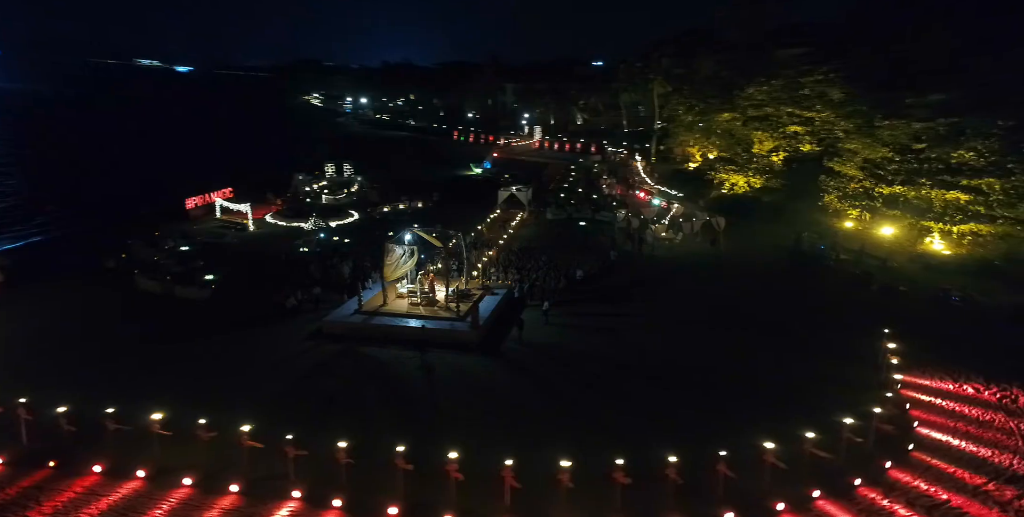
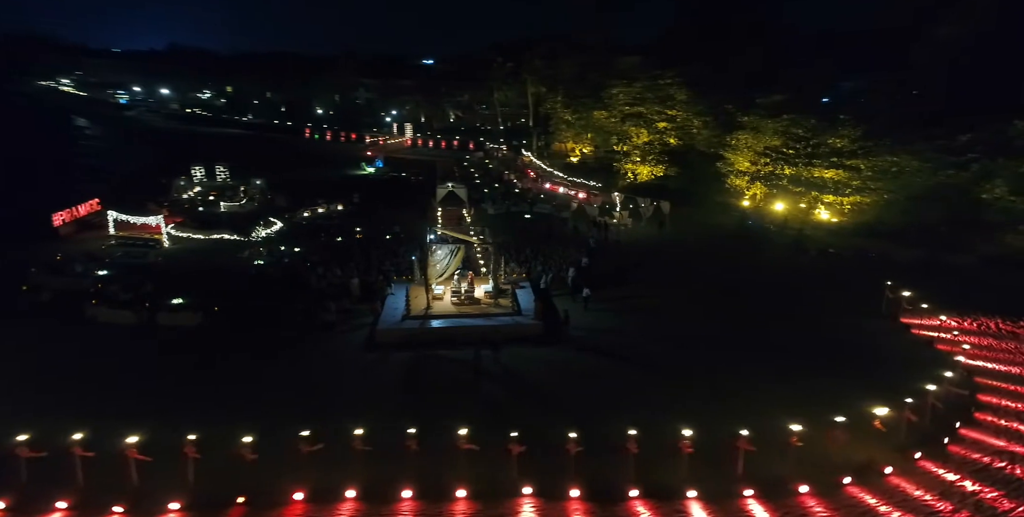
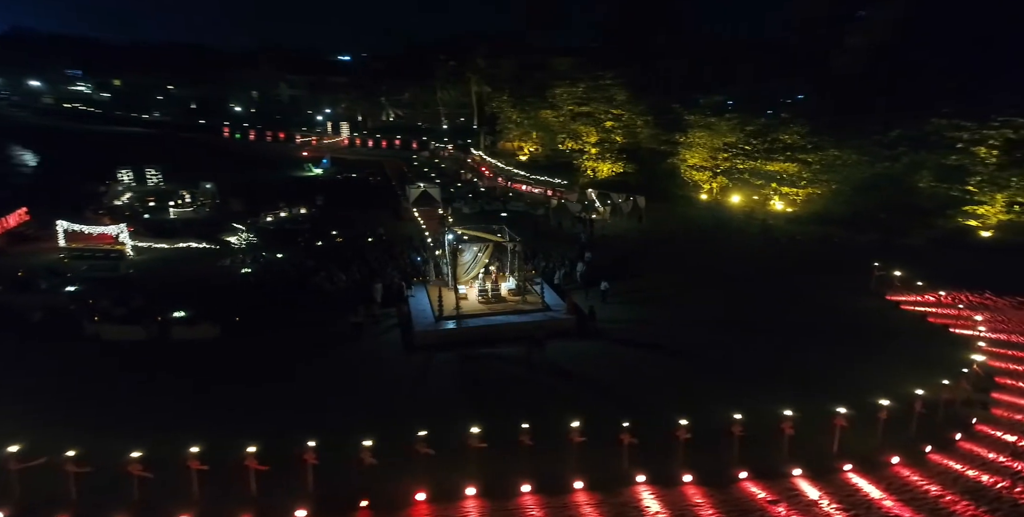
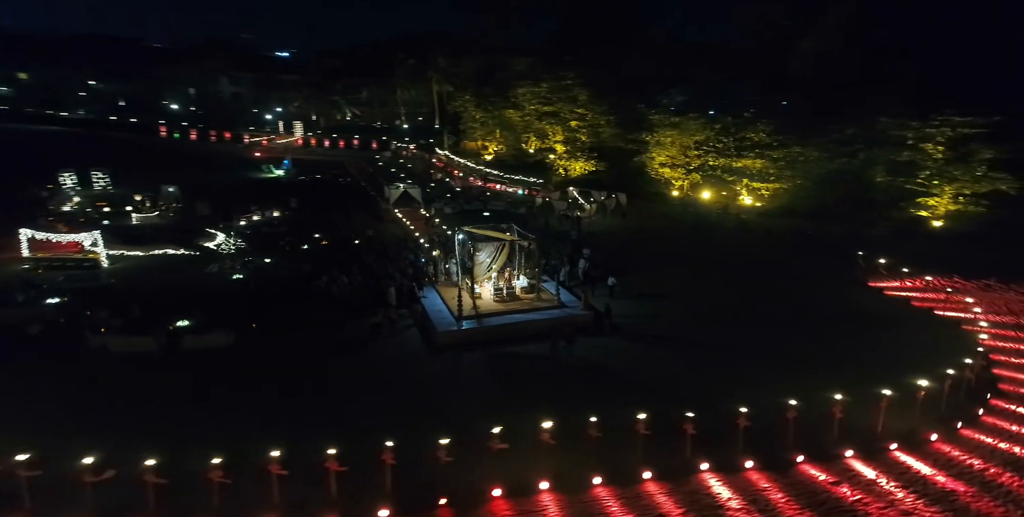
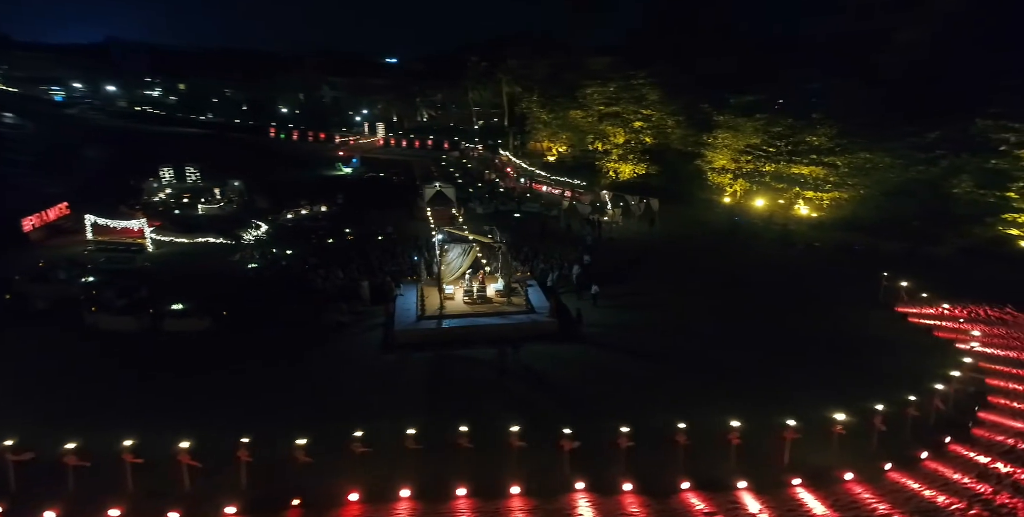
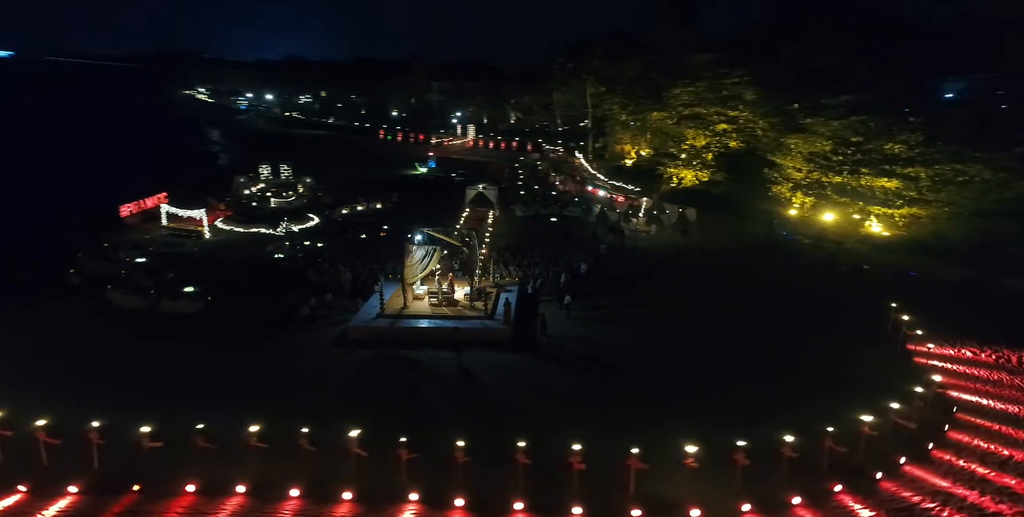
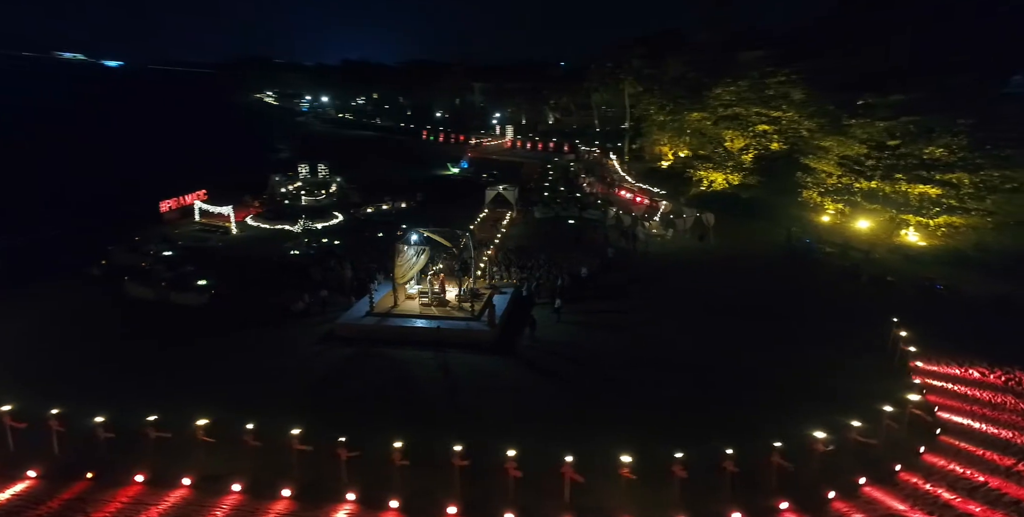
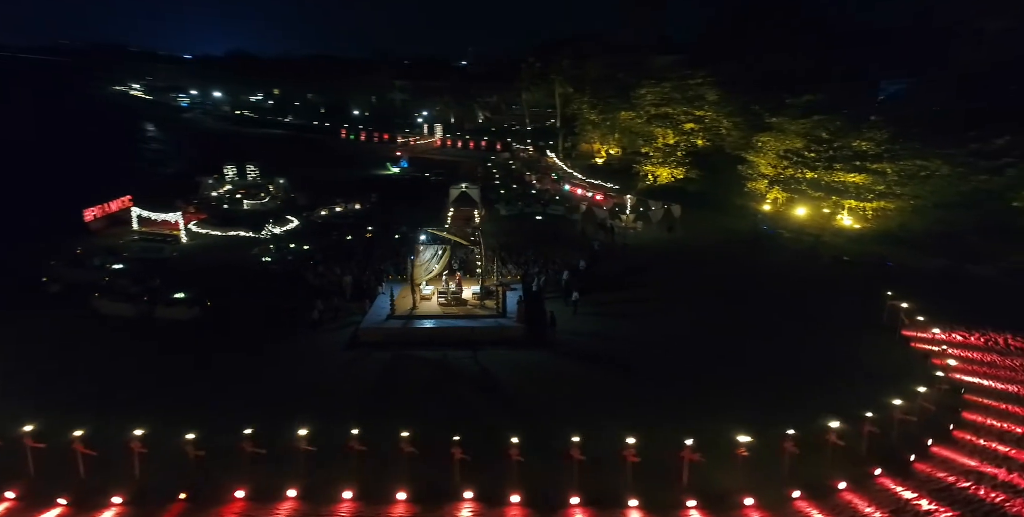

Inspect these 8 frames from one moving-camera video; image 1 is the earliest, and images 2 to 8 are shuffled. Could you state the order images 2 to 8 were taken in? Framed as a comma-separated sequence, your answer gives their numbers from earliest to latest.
7, 6, 8, 2, 5, 3, 4
